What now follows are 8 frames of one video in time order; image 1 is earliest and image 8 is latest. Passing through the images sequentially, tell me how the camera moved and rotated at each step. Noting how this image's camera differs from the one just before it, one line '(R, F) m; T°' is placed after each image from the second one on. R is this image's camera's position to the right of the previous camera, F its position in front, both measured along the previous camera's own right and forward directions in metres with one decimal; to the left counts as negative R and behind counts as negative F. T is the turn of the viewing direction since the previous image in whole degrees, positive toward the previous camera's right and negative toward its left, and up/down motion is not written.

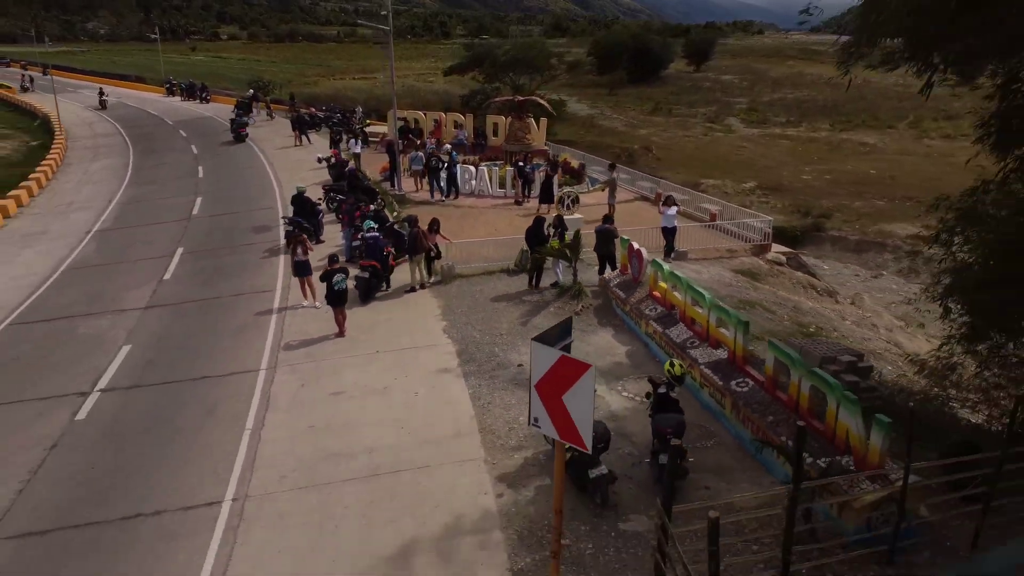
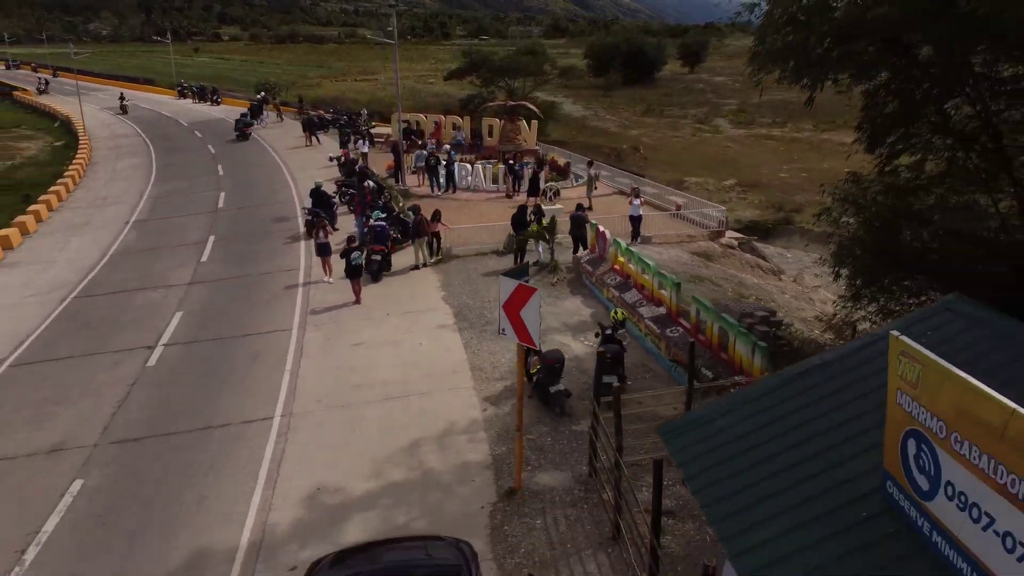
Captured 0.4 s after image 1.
(+0.2, -2.3) m; 0°
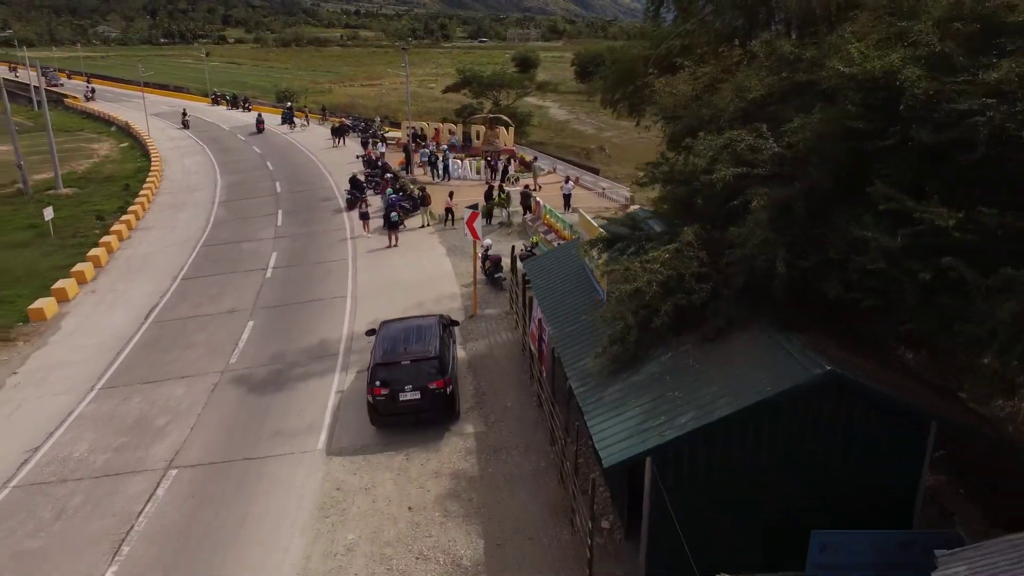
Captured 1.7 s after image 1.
(+0.9, -8.0) m; 0°
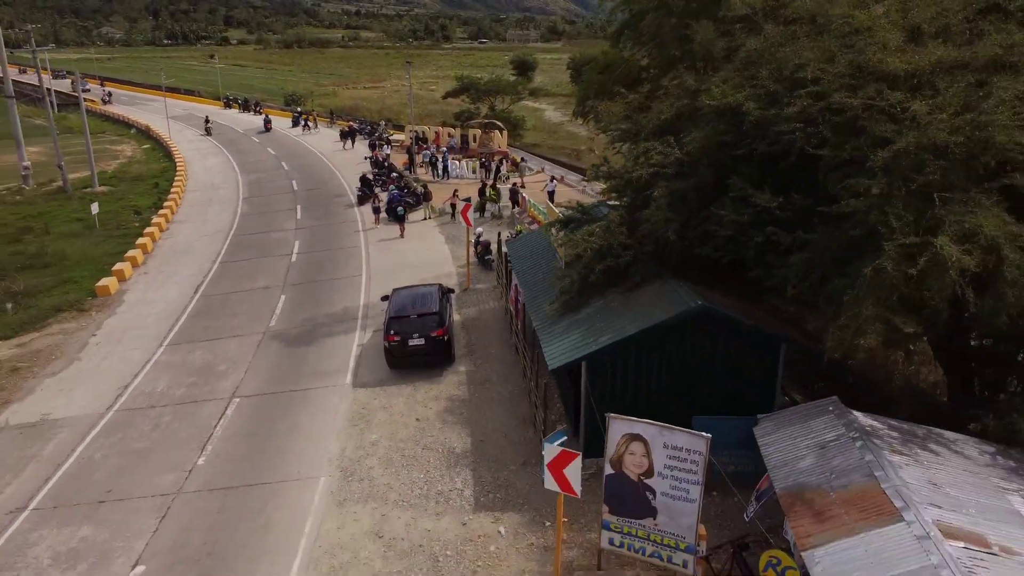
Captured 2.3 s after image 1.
(+0.4, -3.4) m; 0°
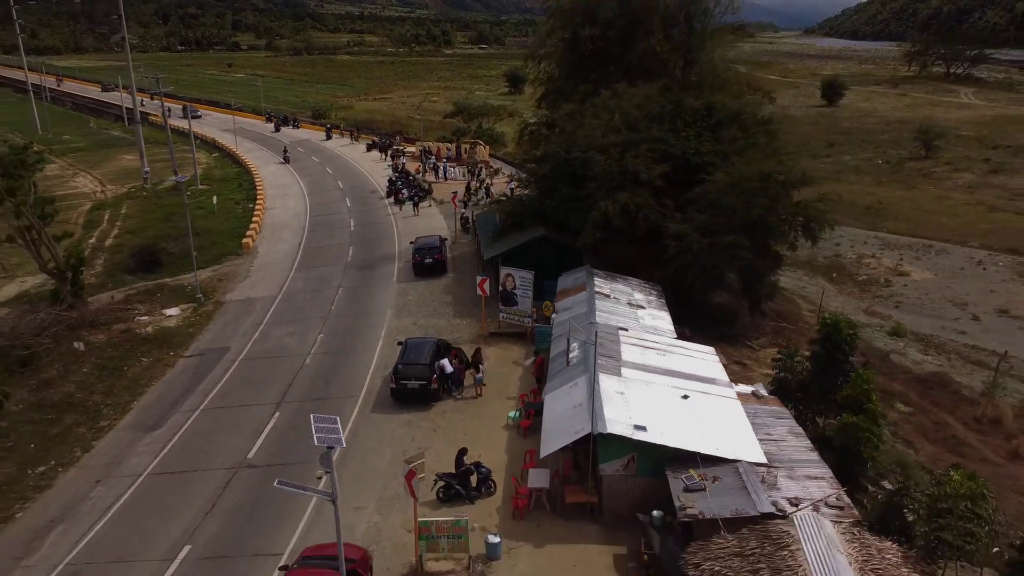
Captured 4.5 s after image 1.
(+1.6, -15.4) m; 0°
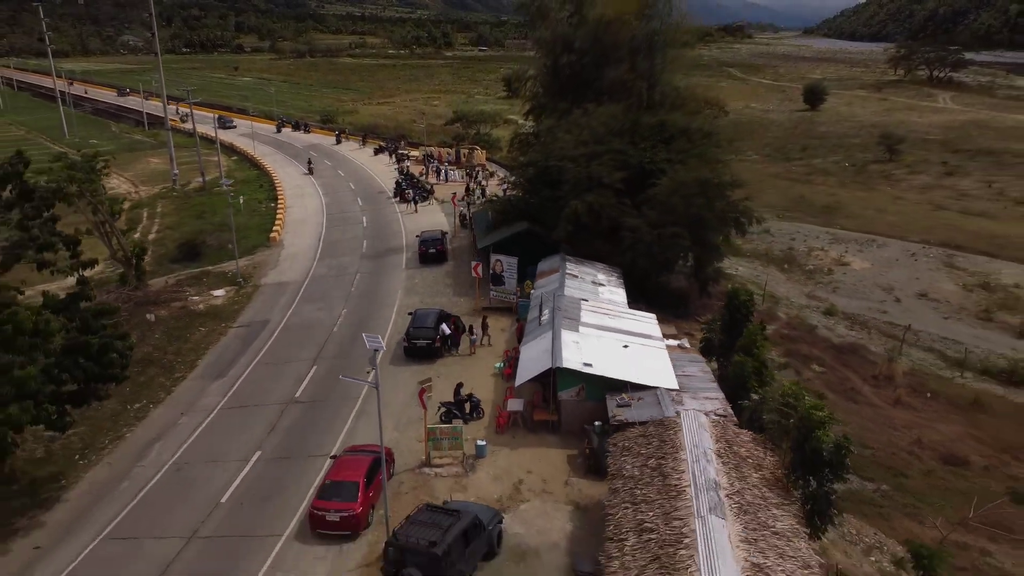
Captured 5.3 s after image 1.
(+0.5, -5.6) m; 0°
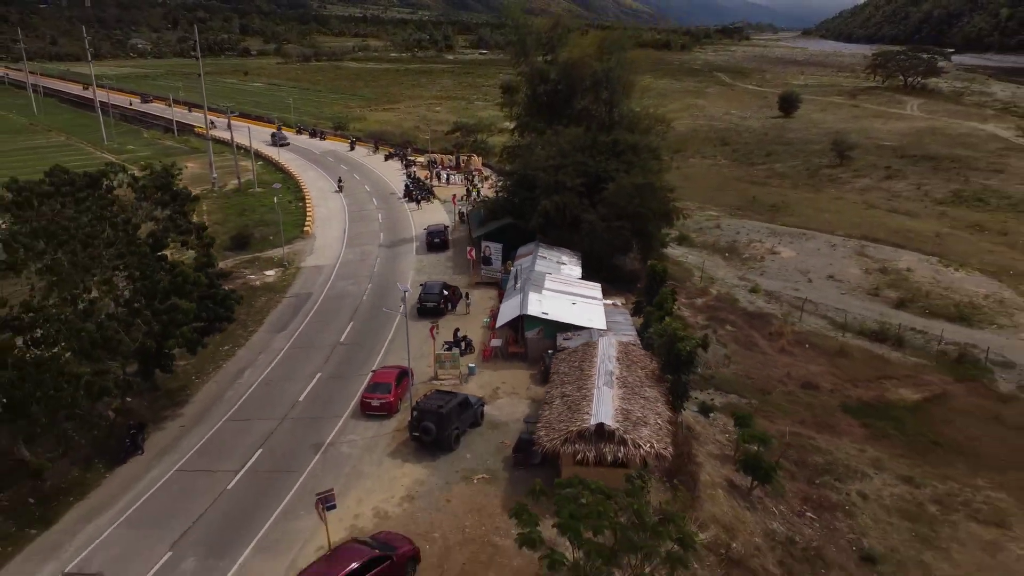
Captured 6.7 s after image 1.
(+0.8, -9.5) m; 0°
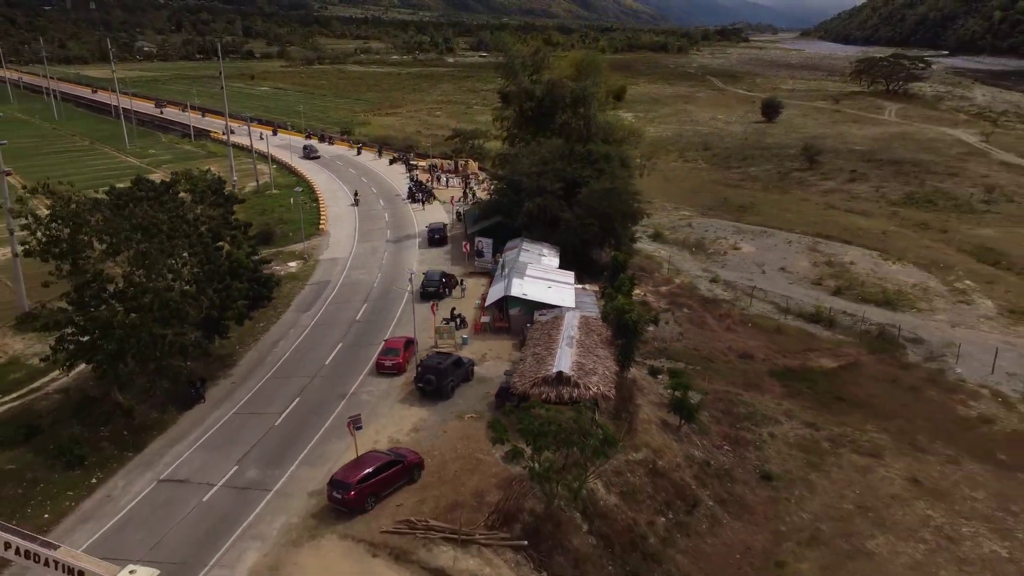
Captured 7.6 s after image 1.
(+0.7, -6.8) m; 0°
